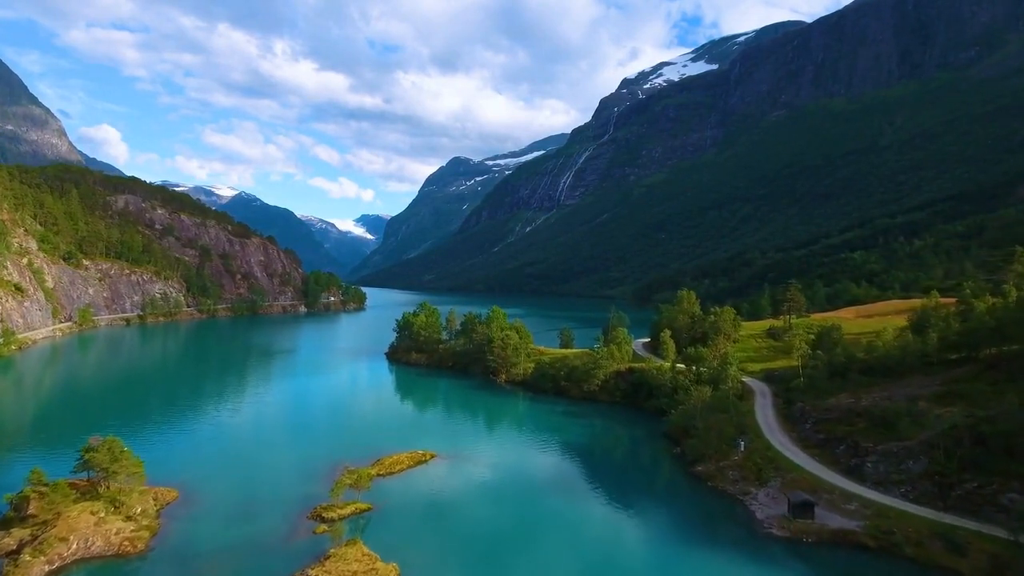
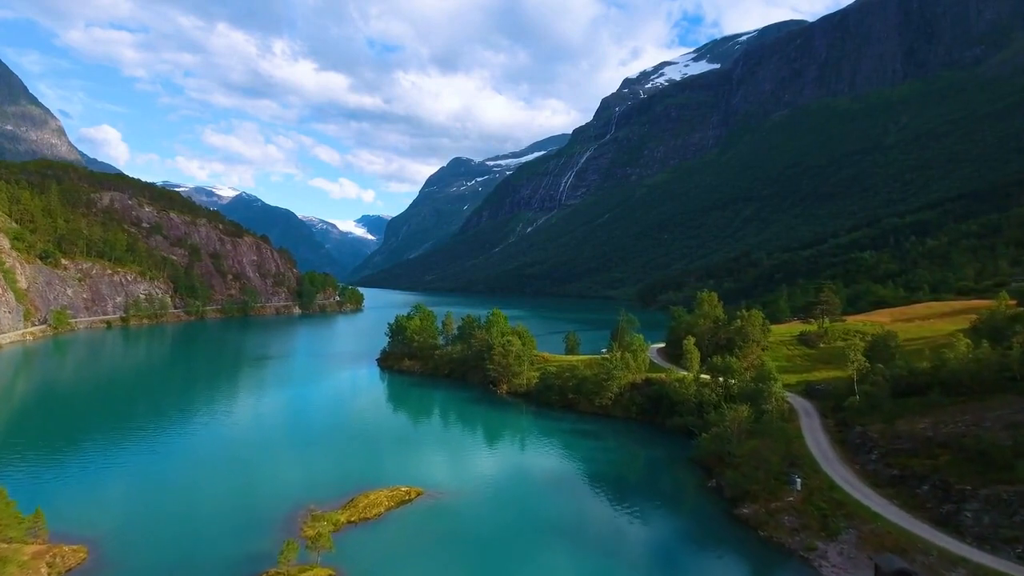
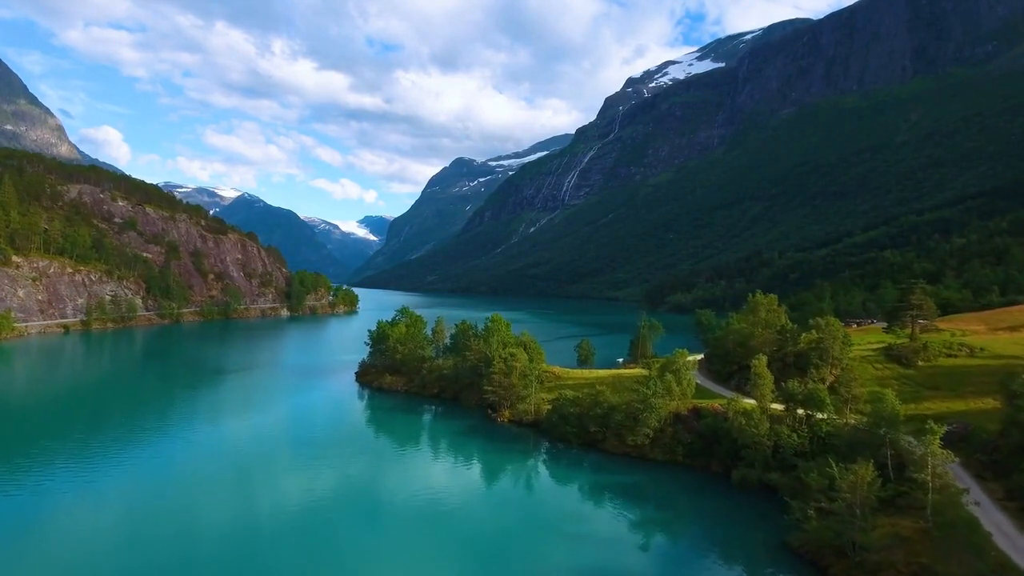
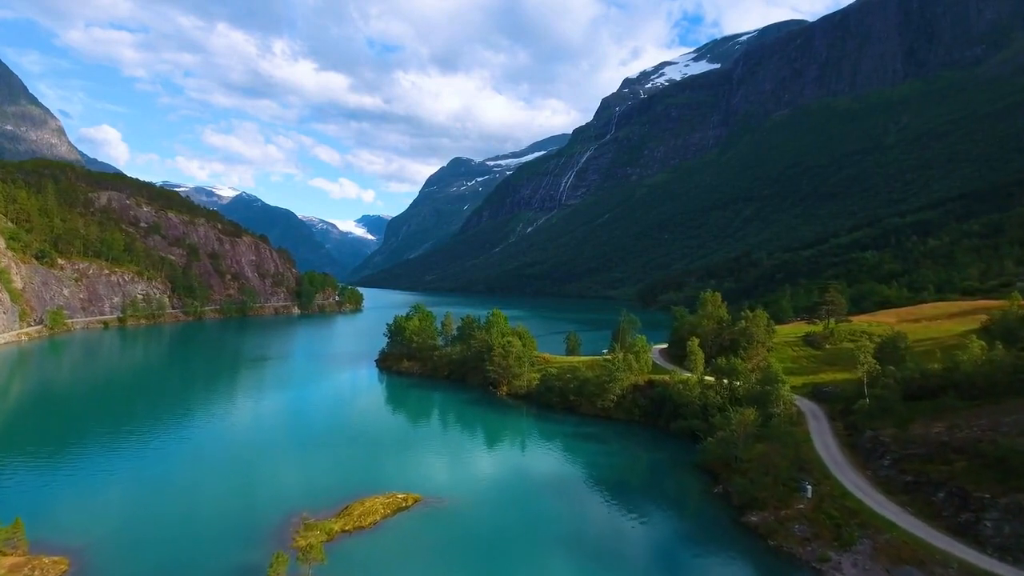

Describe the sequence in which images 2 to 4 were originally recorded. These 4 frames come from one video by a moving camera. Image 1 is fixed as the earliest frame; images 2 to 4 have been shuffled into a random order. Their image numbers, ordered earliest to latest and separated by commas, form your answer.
2, 4, 3
